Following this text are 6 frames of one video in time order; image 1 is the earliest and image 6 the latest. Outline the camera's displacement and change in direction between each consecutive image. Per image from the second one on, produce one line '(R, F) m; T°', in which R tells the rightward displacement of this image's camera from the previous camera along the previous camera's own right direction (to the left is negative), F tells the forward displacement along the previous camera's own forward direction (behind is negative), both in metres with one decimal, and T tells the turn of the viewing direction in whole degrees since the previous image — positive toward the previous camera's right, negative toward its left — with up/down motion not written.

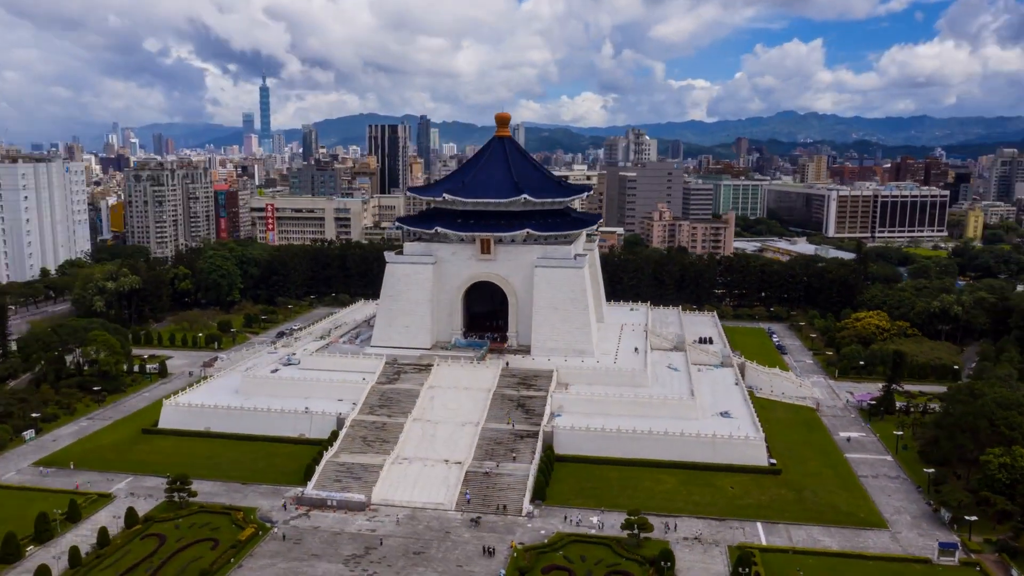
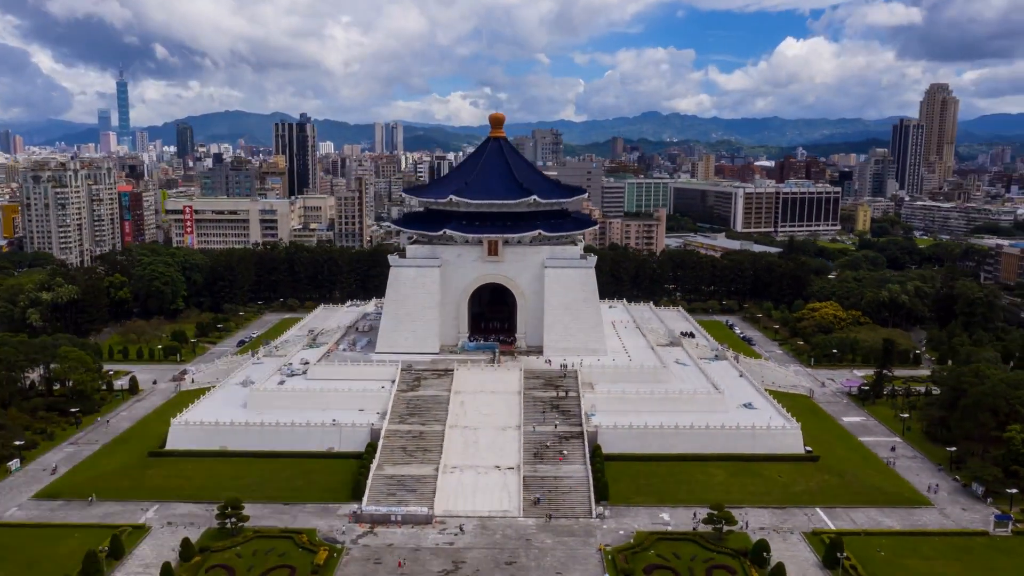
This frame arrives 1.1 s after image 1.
(-5.6, +0.8) m; +9°
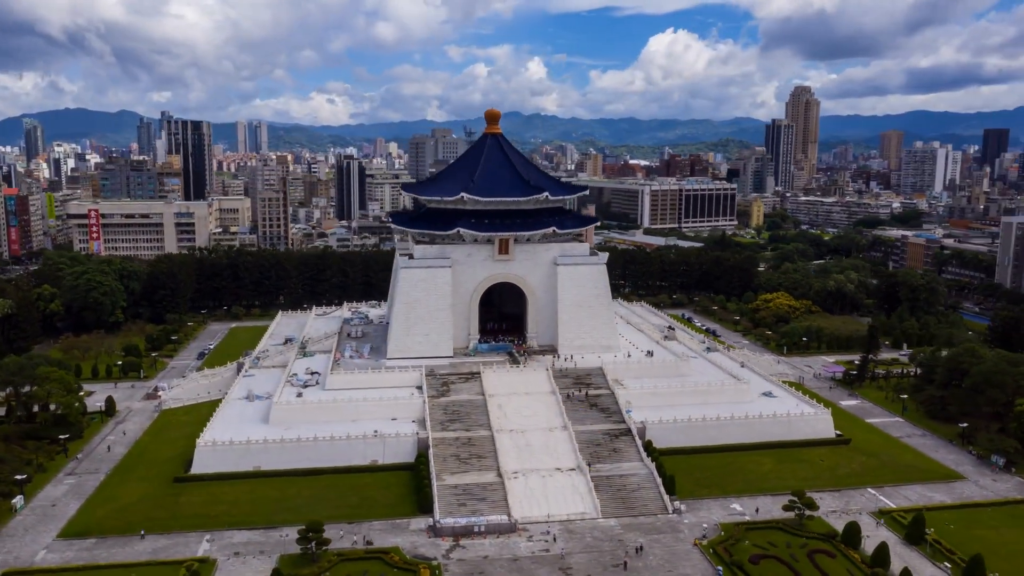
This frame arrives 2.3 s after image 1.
(-6.0, +1.0) m; +9°
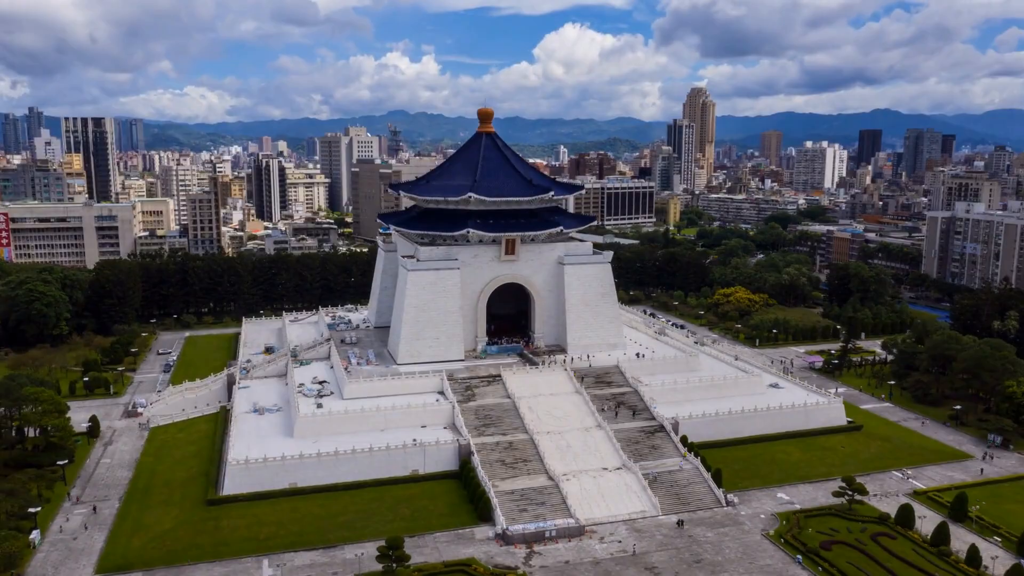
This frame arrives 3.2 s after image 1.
(-4.9, +0.8) m; +8°
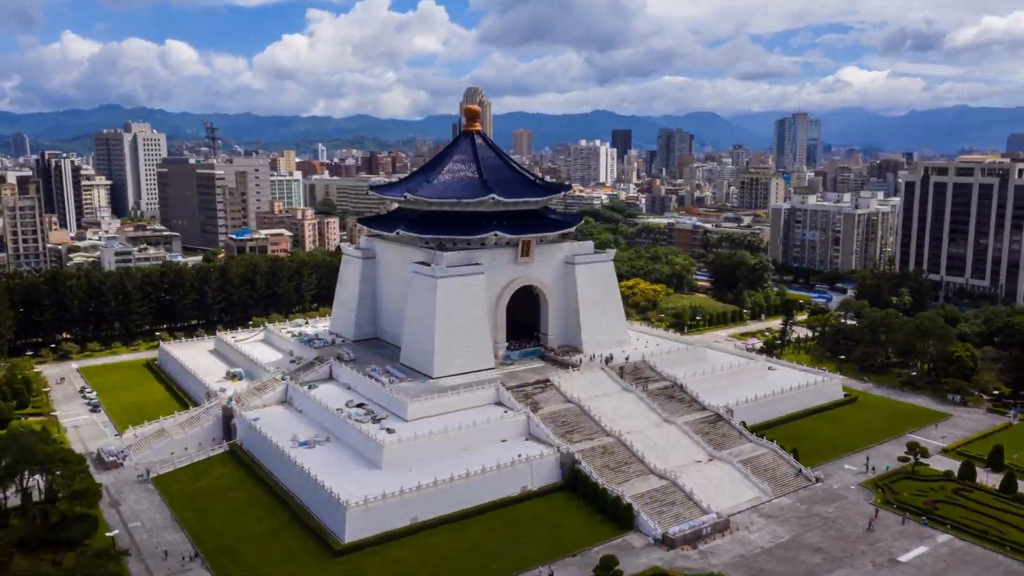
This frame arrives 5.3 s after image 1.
(-10.6, +2.7) m; +18°
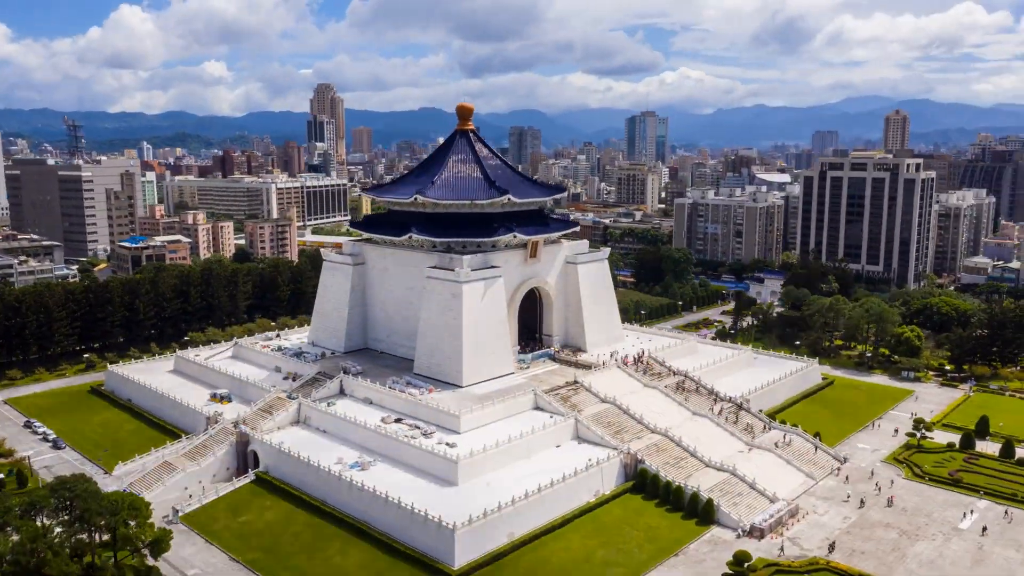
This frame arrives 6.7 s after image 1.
(-6.8, +1.3) m; +12°
